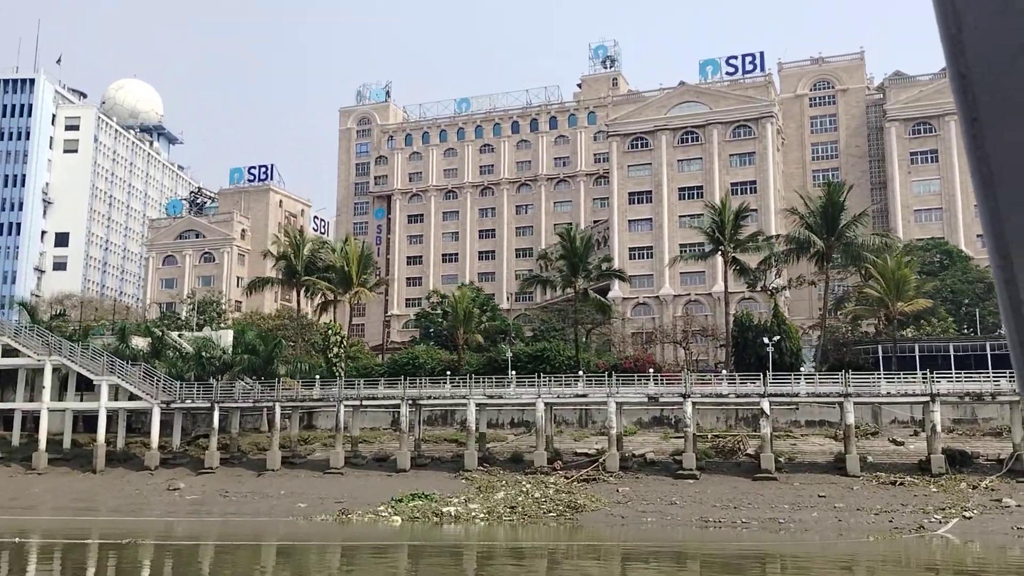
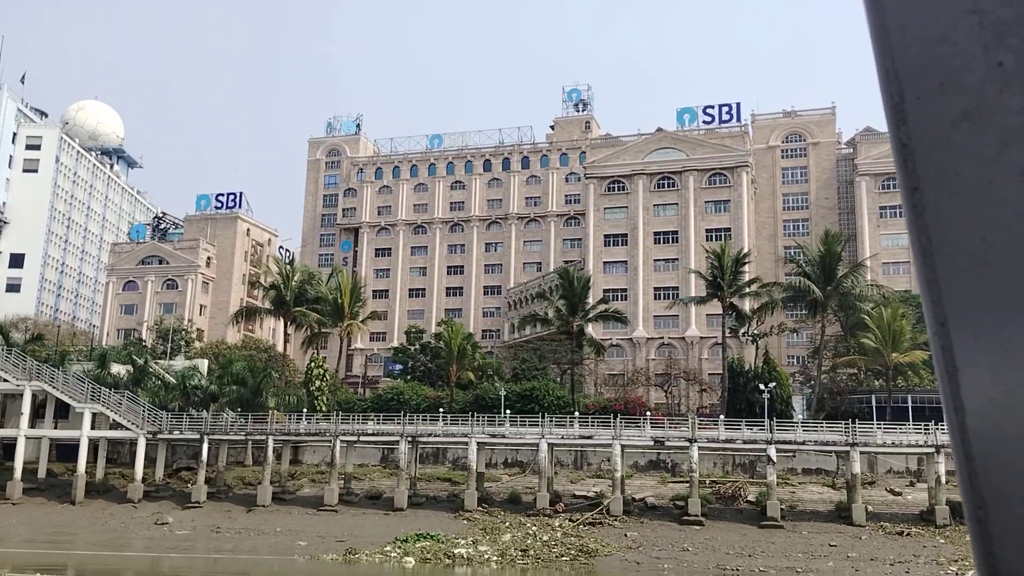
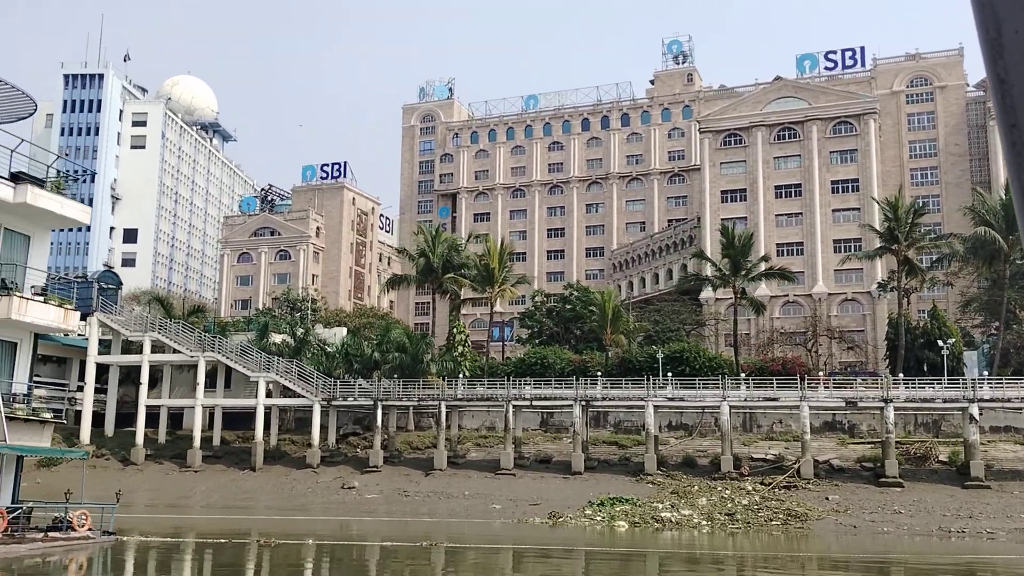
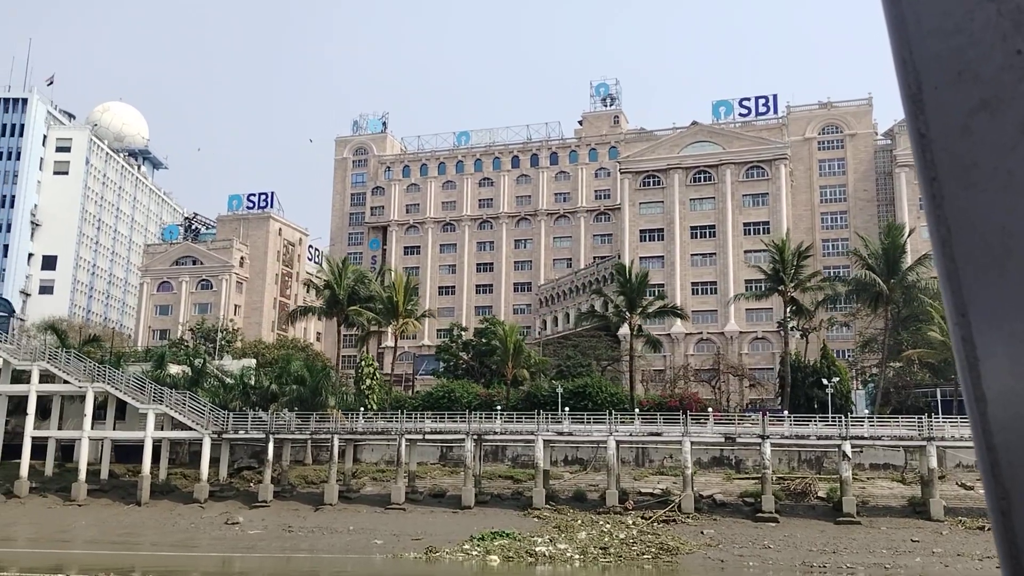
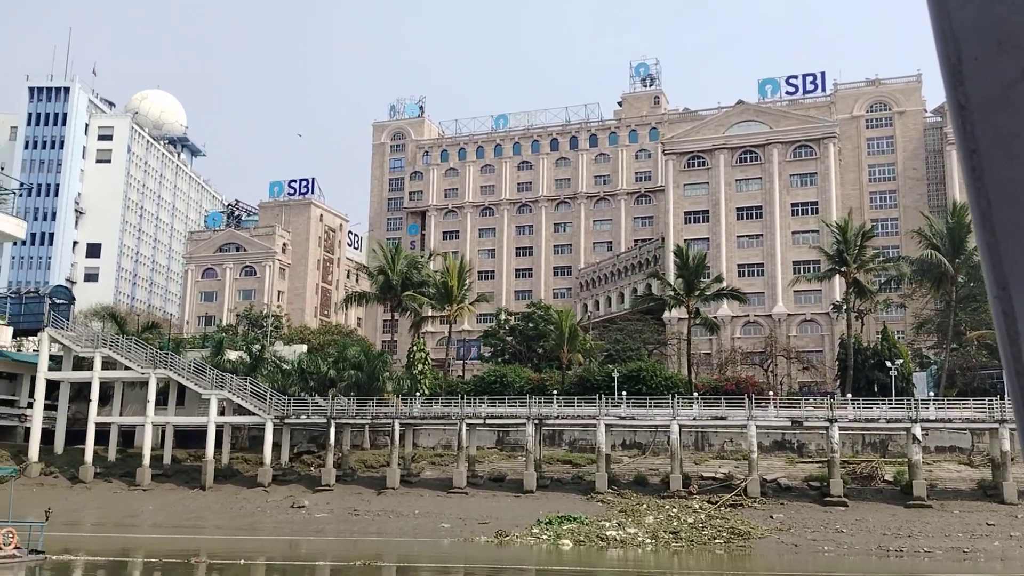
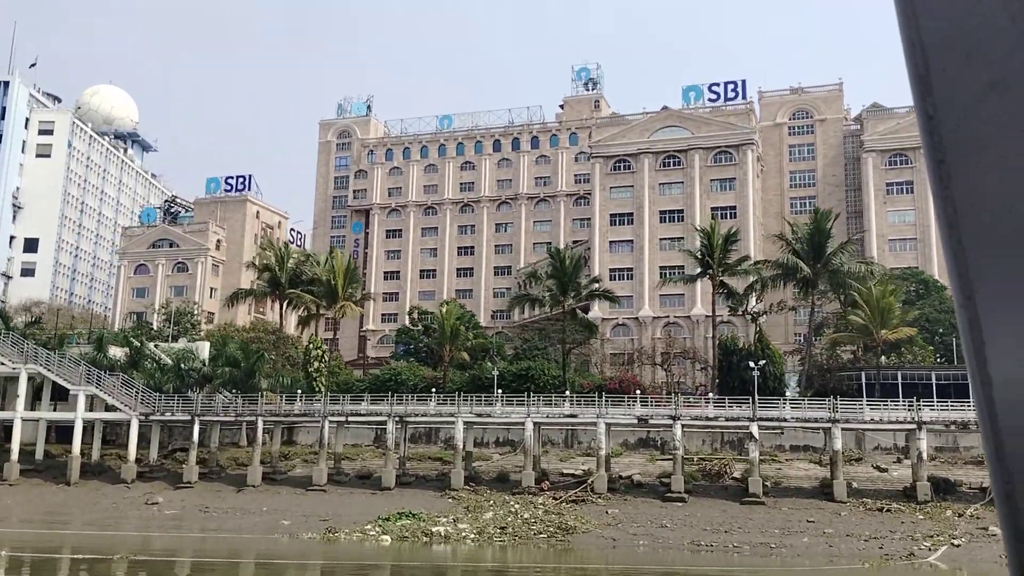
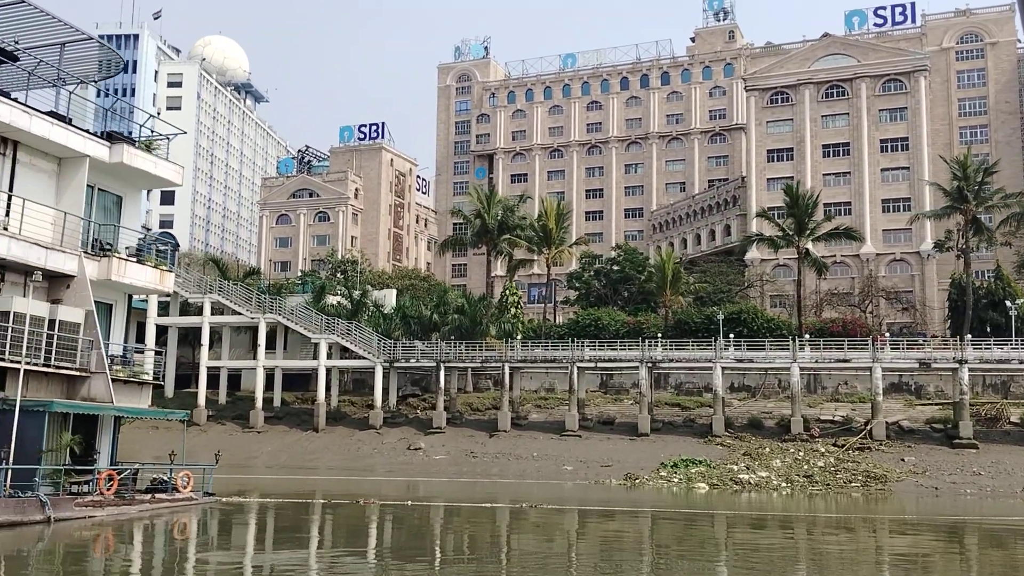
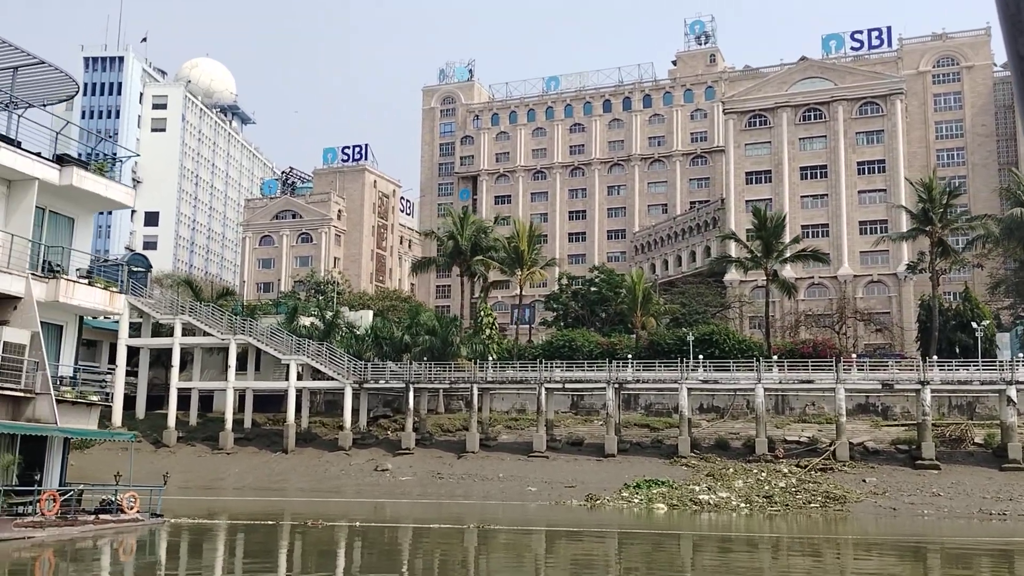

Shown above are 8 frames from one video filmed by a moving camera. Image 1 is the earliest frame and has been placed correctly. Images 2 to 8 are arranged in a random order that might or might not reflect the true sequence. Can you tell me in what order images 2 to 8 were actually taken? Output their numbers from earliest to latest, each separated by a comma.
6, 2, 4, 5, 3, 8, 7
